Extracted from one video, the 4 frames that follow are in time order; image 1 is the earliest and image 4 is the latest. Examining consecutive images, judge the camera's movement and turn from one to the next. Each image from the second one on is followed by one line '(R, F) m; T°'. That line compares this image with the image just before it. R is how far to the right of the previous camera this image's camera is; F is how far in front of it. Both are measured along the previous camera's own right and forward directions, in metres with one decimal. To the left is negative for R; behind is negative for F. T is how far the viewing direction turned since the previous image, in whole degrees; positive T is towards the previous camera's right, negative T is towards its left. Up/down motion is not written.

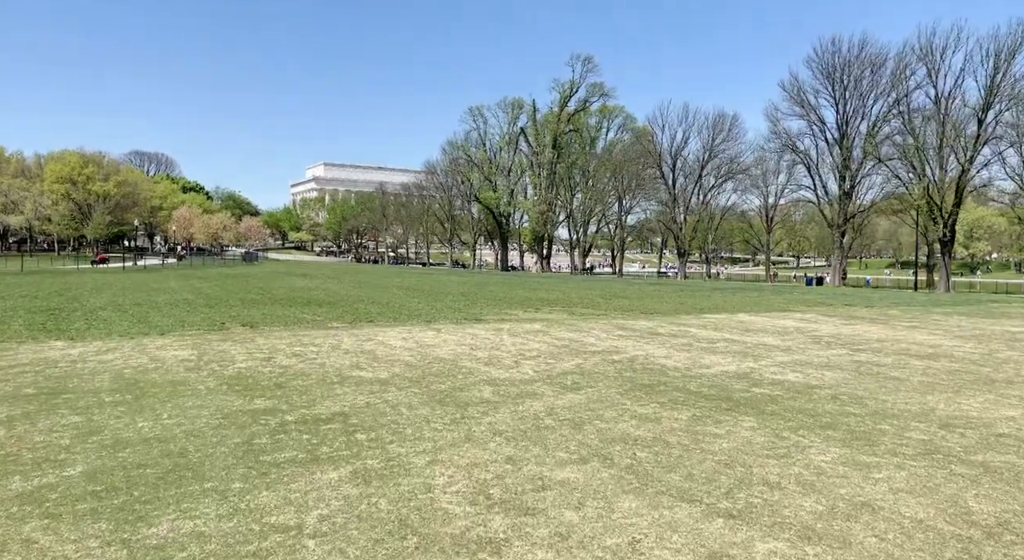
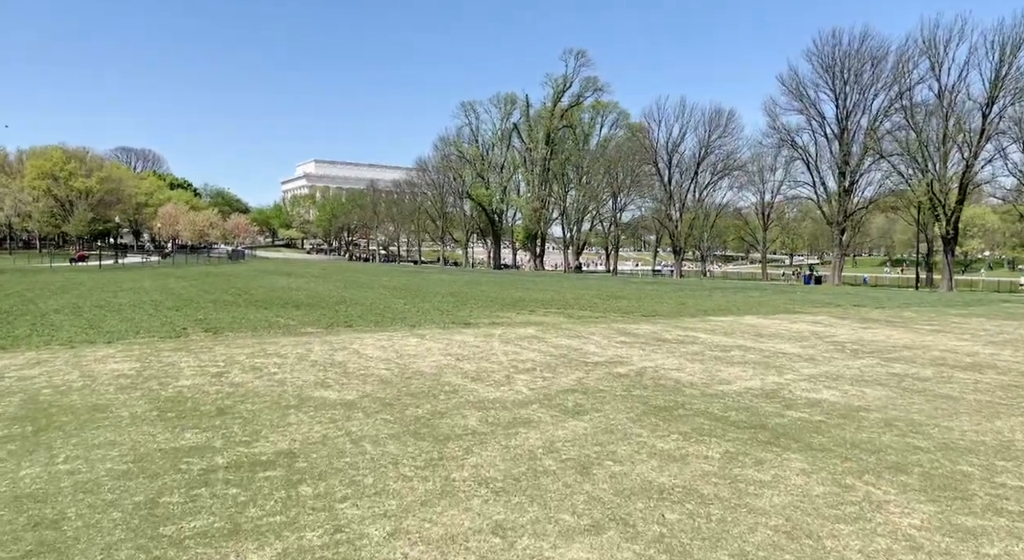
(0.0, +1.3) m; +1°
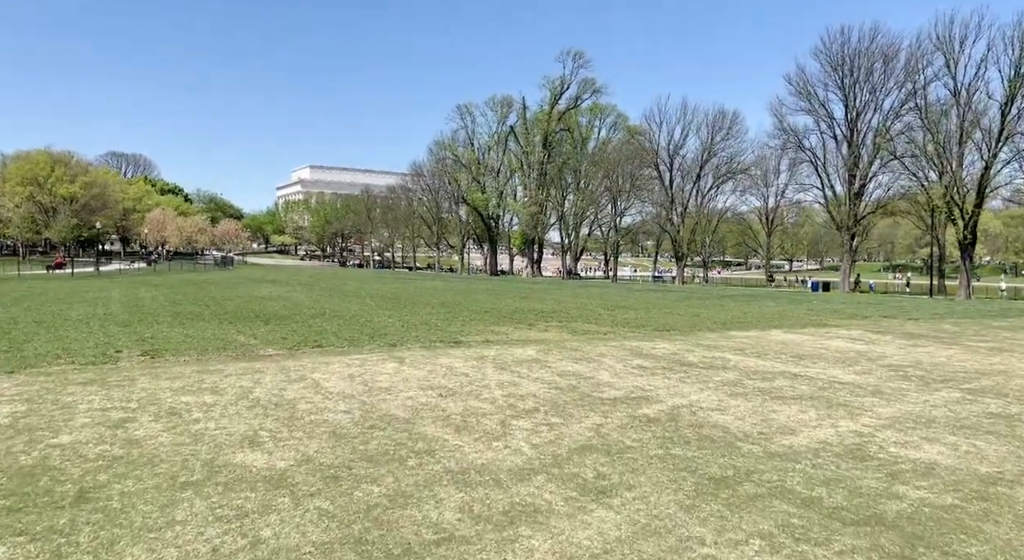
(0.0, +2.0) m; 0°
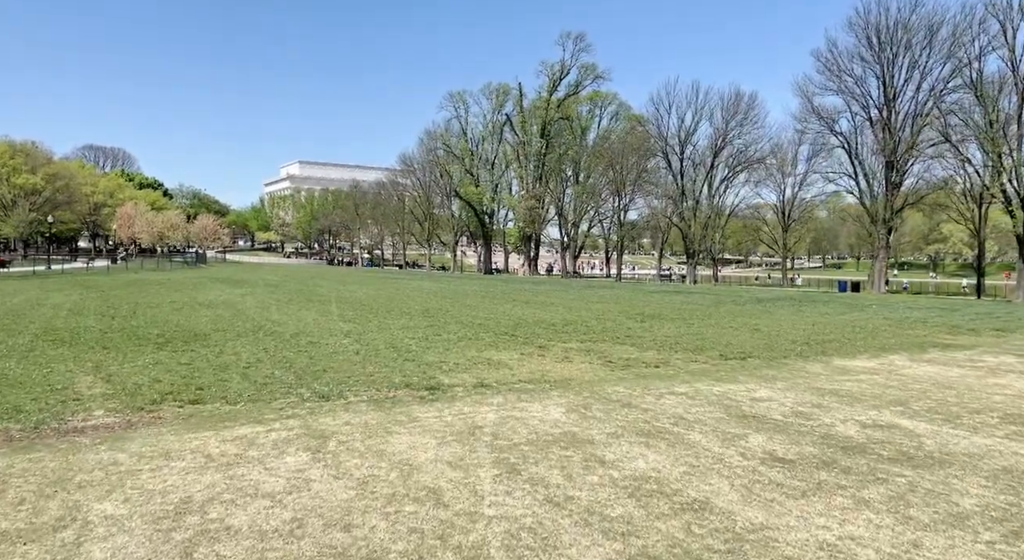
(-0.2, +4.9) m; 0°
